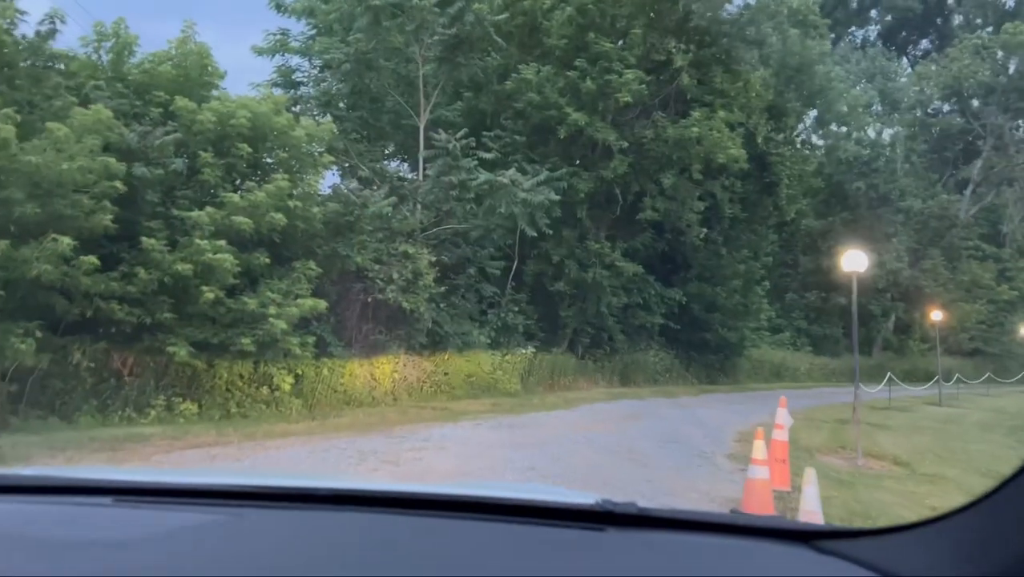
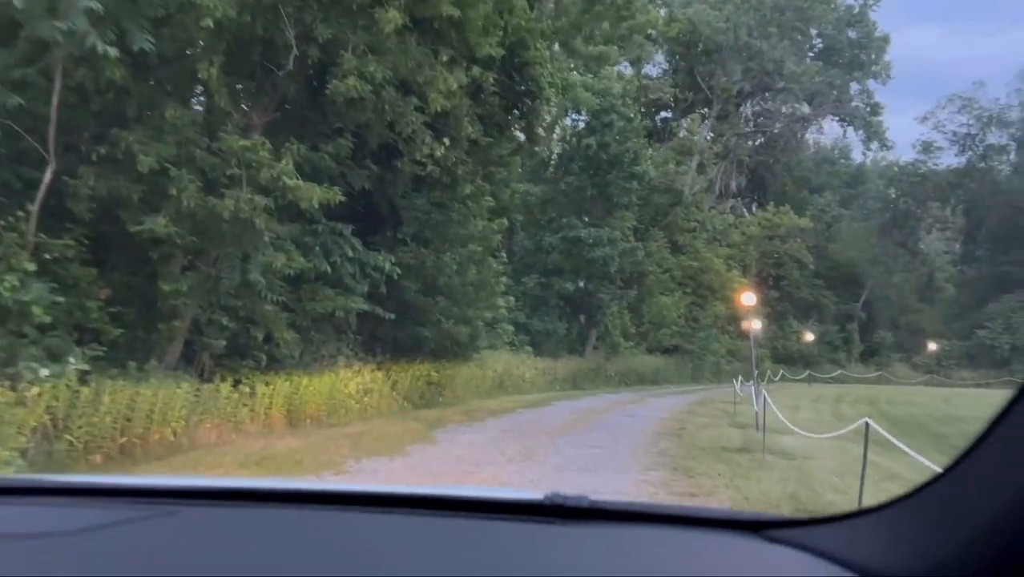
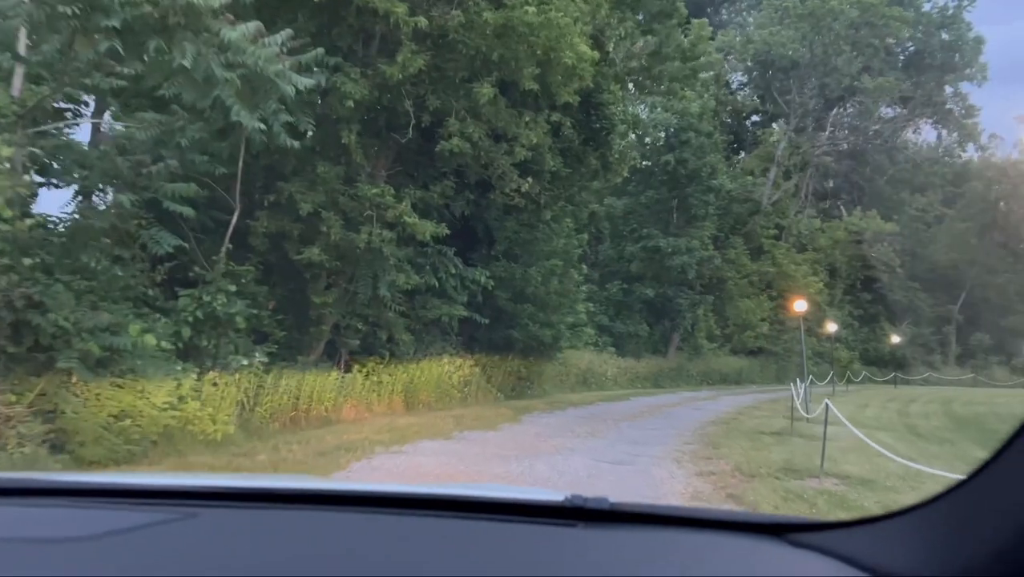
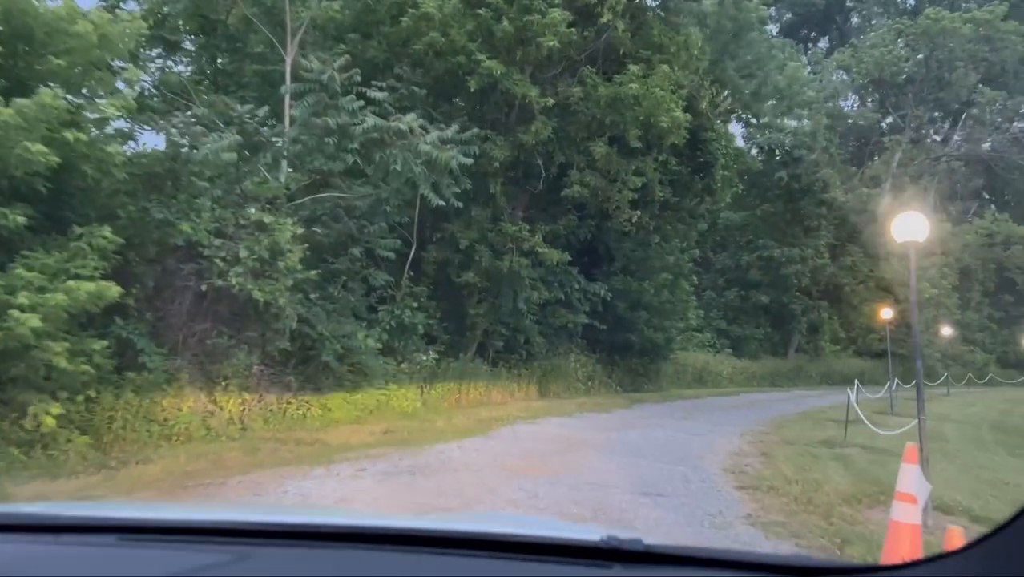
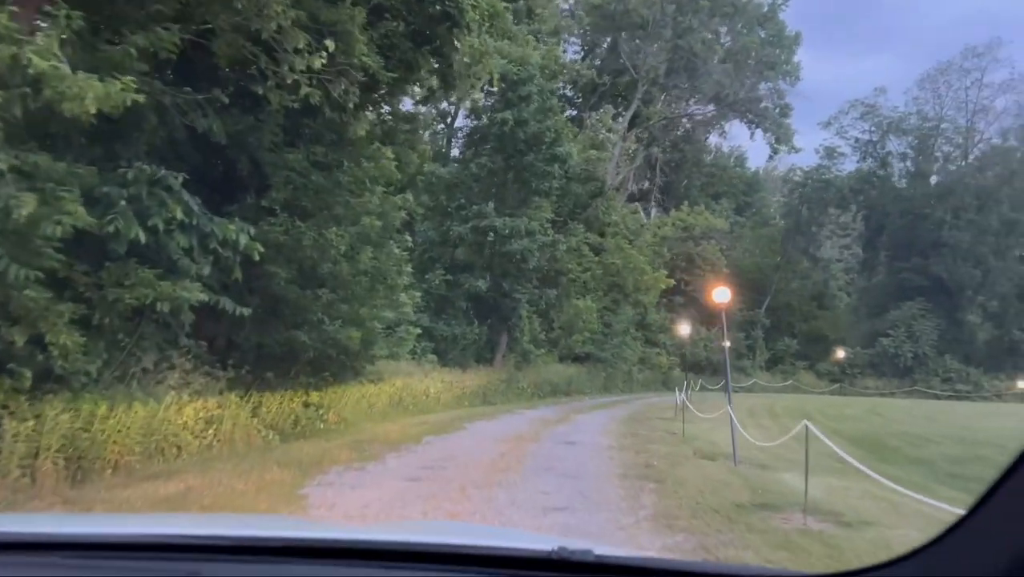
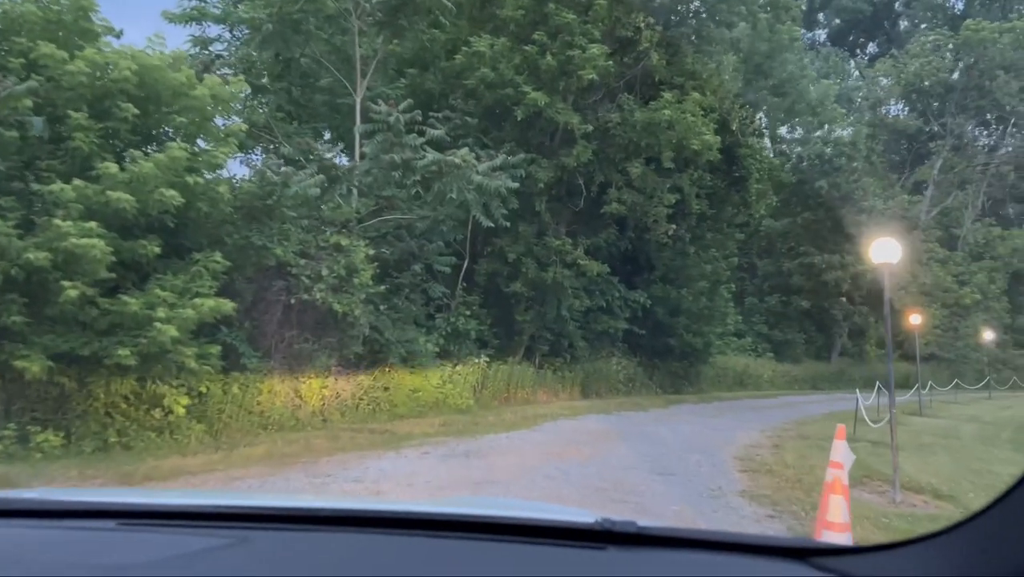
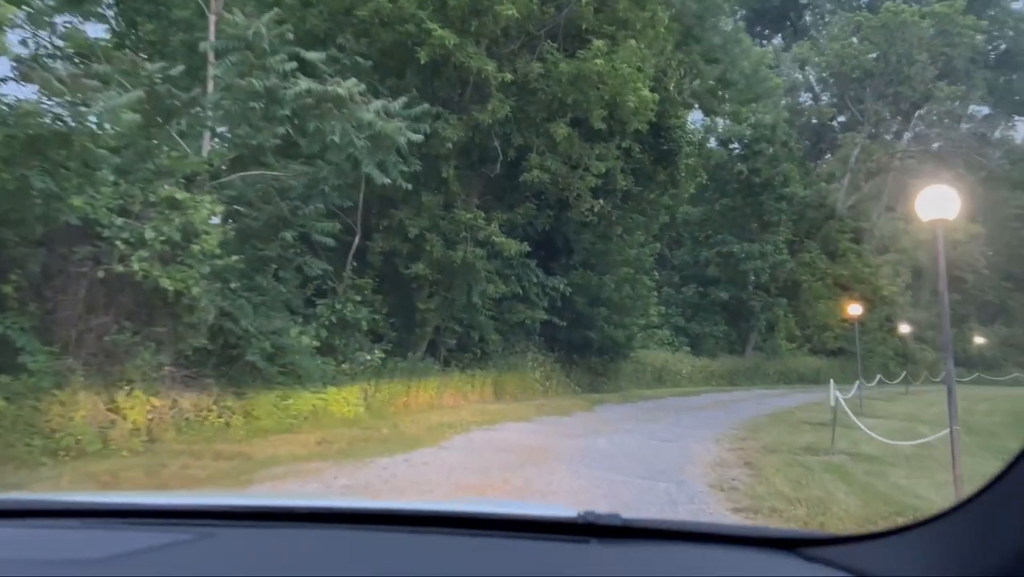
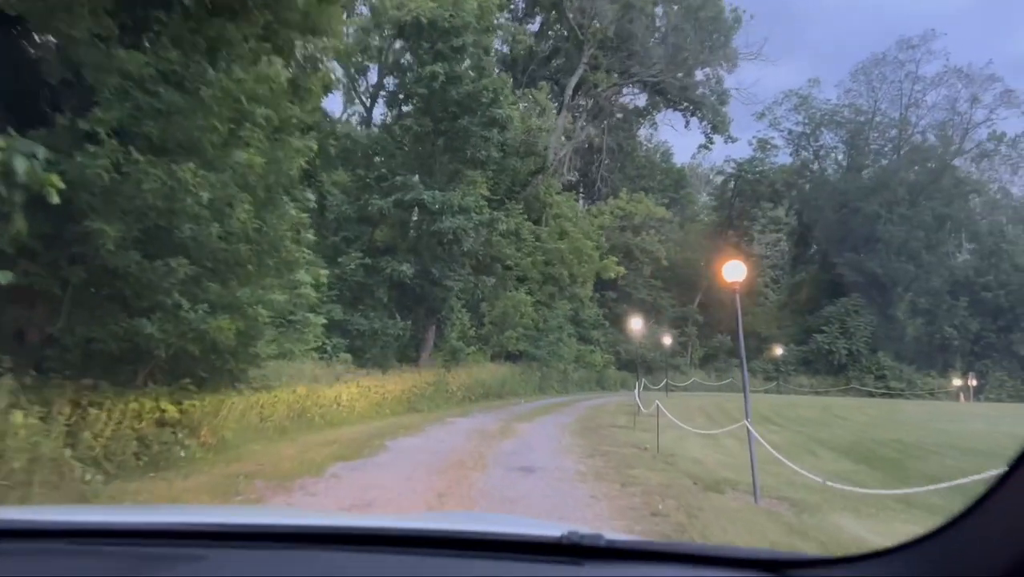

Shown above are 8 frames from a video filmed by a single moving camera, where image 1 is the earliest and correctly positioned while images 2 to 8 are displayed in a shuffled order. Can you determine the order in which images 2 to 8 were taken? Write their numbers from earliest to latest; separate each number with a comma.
6, 4, 7, 3, 2, 5, 8
